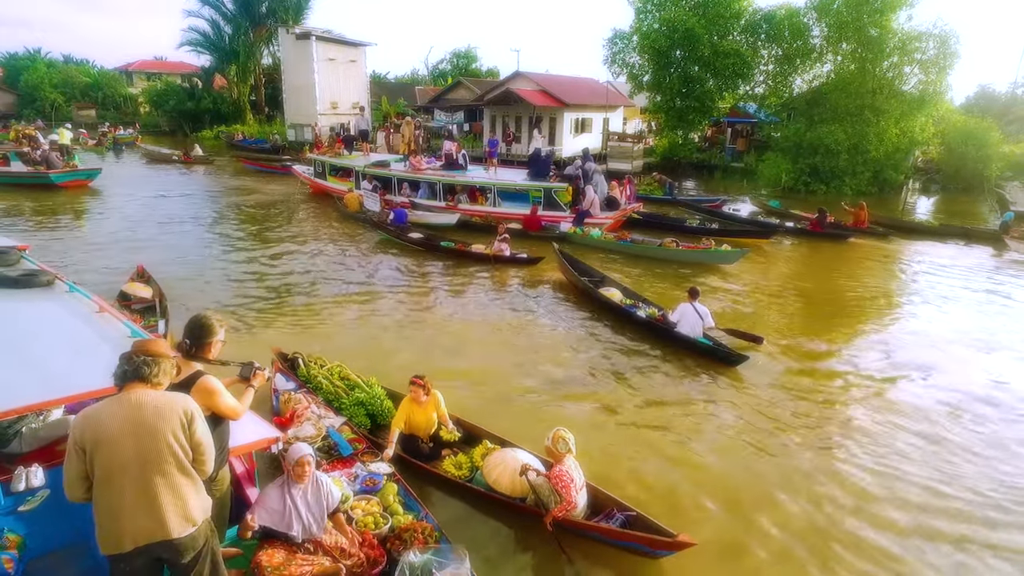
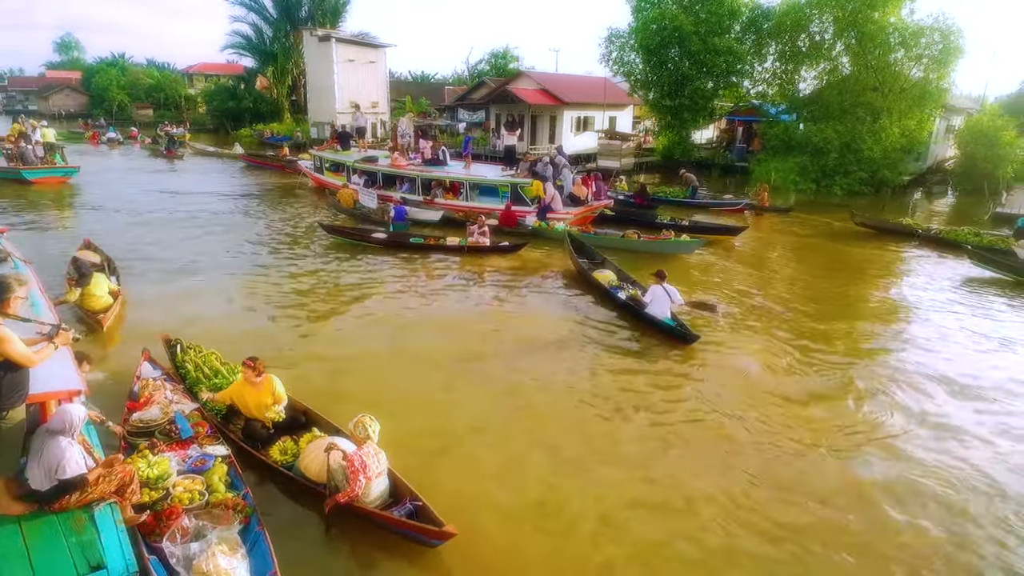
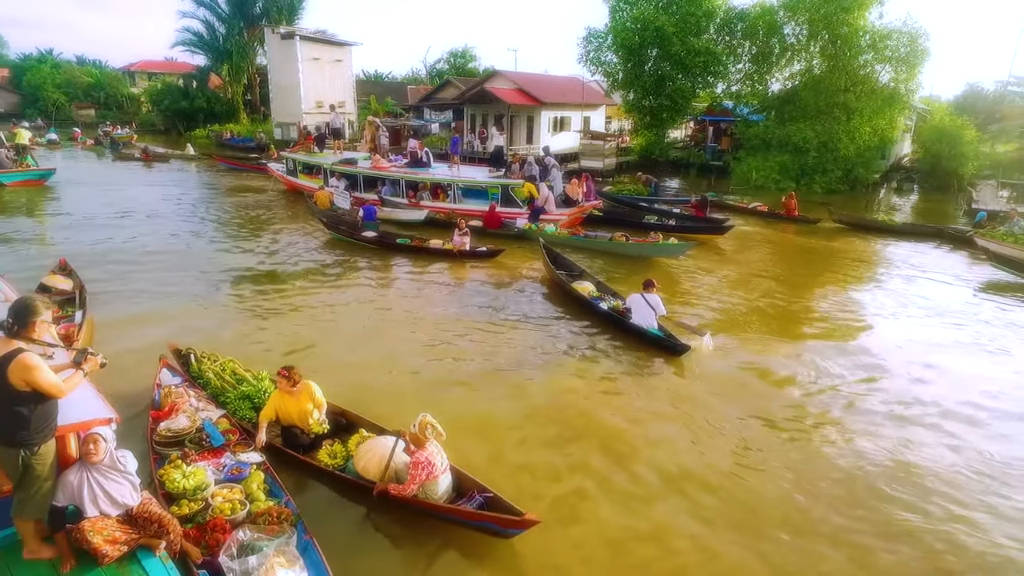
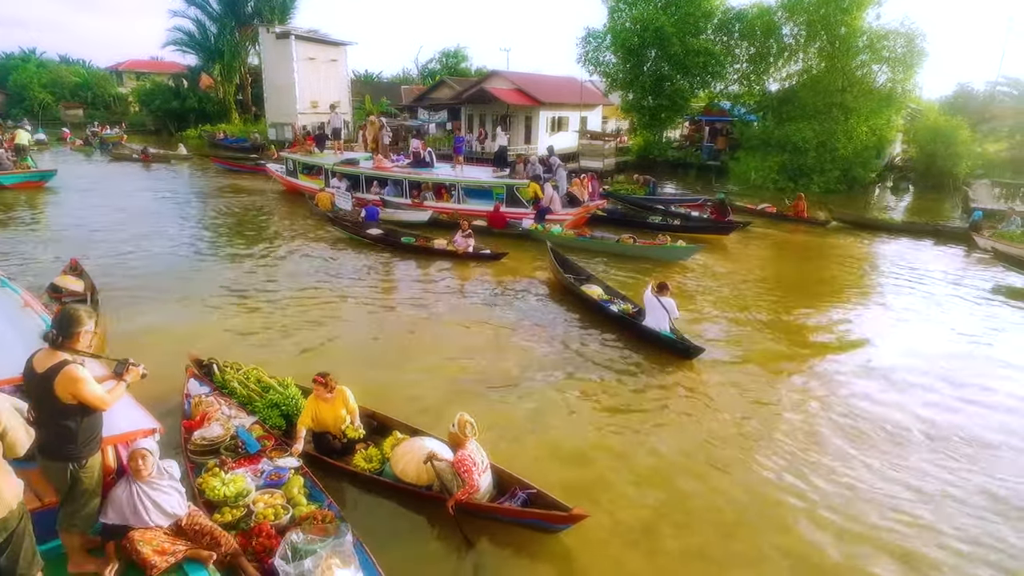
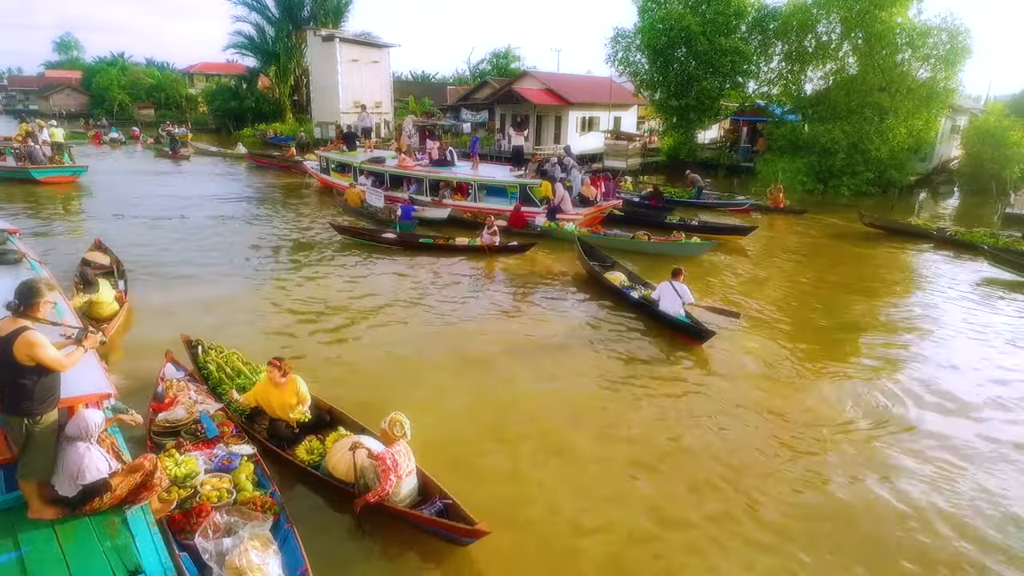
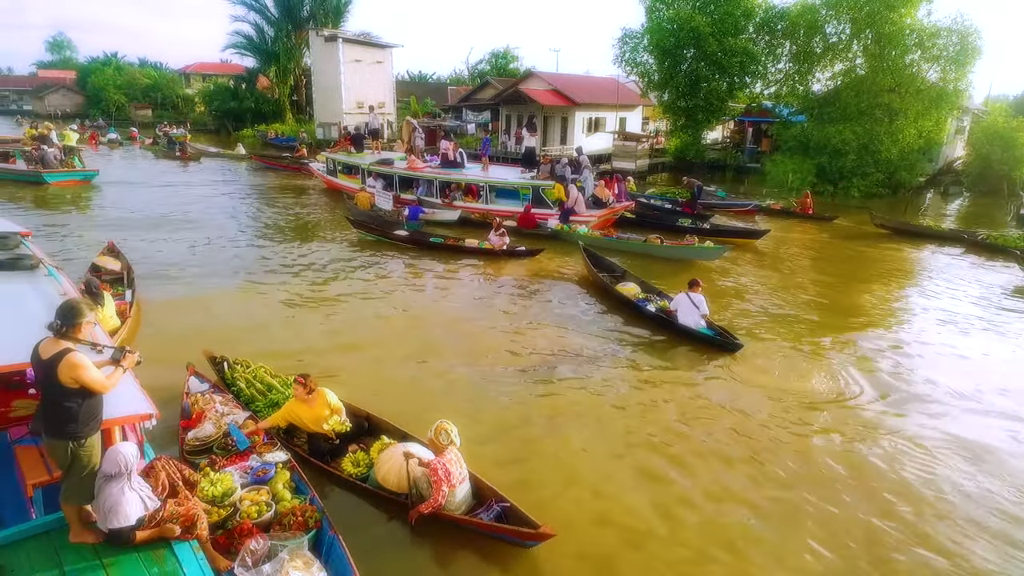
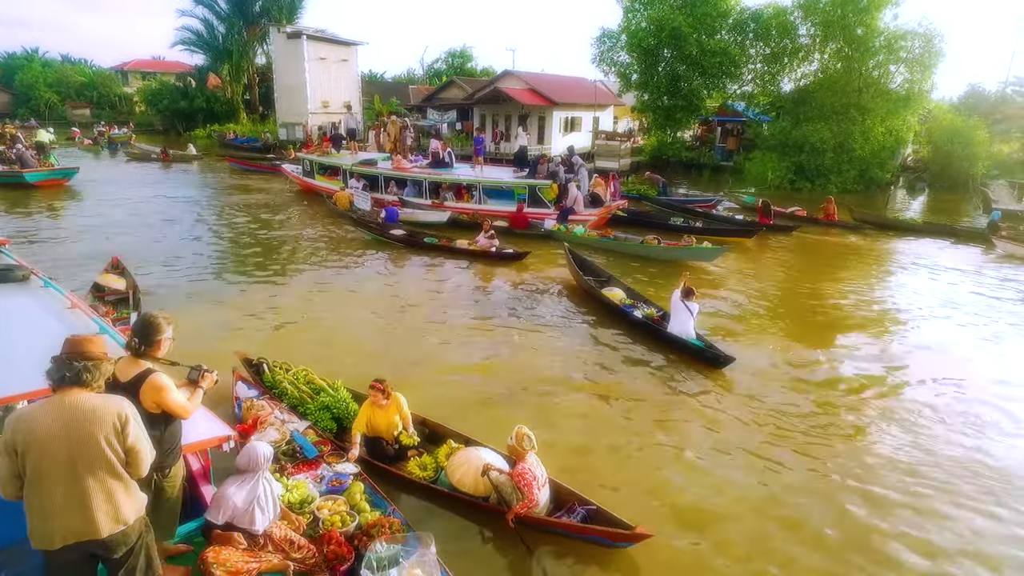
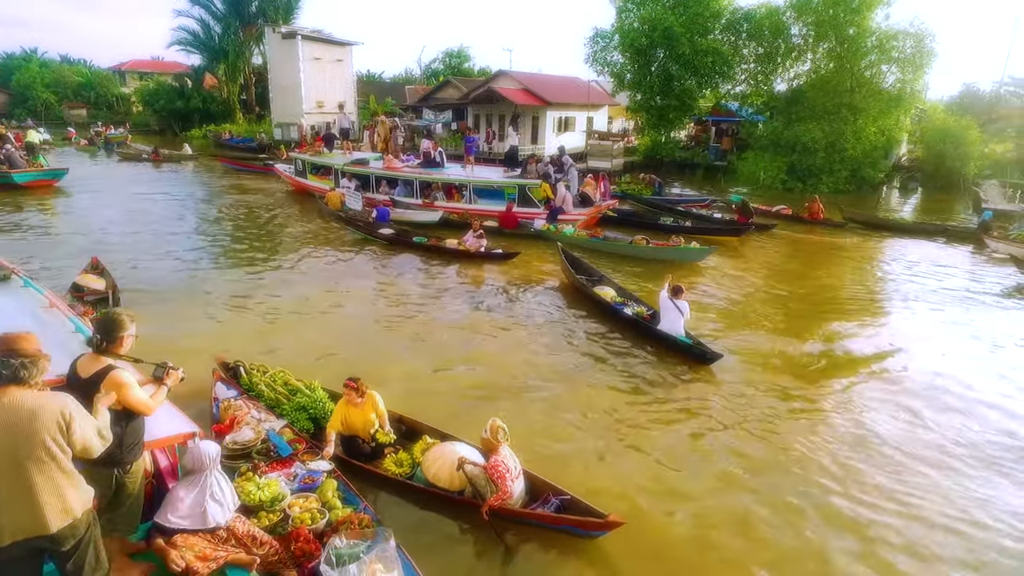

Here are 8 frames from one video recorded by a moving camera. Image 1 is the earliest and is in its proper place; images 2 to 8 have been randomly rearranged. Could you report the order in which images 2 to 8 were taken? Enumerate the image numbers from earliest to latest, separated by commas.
7, 8, 4, 3, 6, 5, 2
